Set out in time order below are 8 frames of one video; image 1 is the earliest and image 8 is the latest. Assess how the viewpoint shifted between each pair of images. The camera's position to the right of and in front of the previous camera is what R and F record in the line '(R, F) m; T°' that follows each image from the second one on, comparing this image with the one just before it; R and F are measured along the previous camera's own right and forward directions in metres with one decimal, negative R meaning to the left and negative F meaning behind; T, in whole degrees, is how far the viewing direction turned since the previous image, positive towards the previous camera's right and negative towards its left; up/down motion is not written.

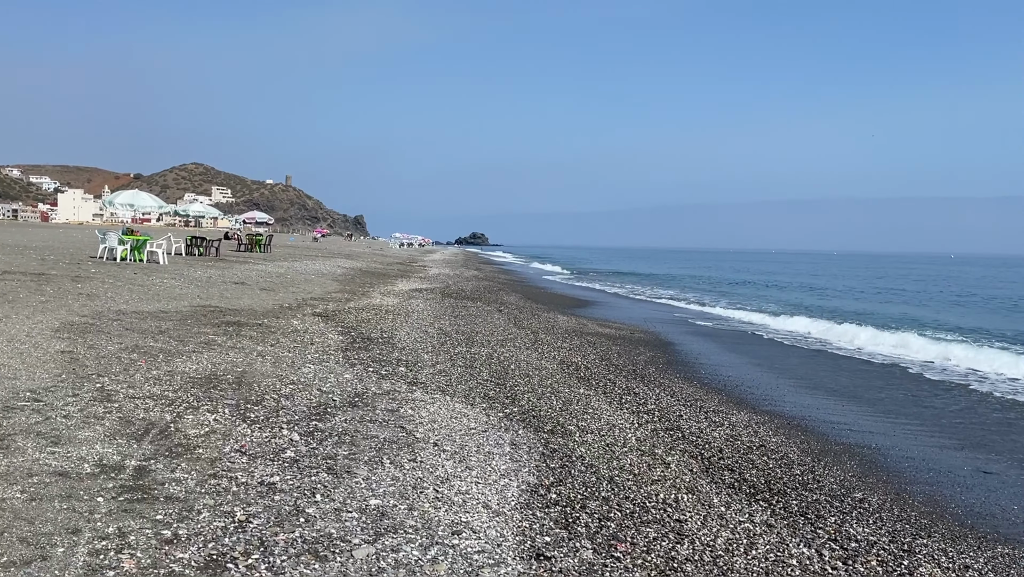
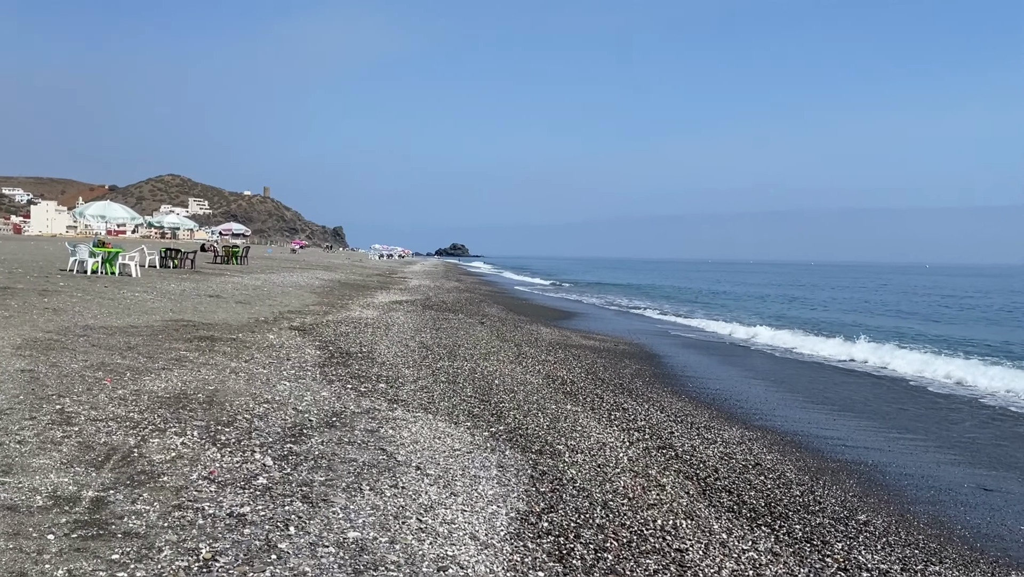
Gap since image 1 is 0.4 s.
(-0.1, +0.3) m; +1°
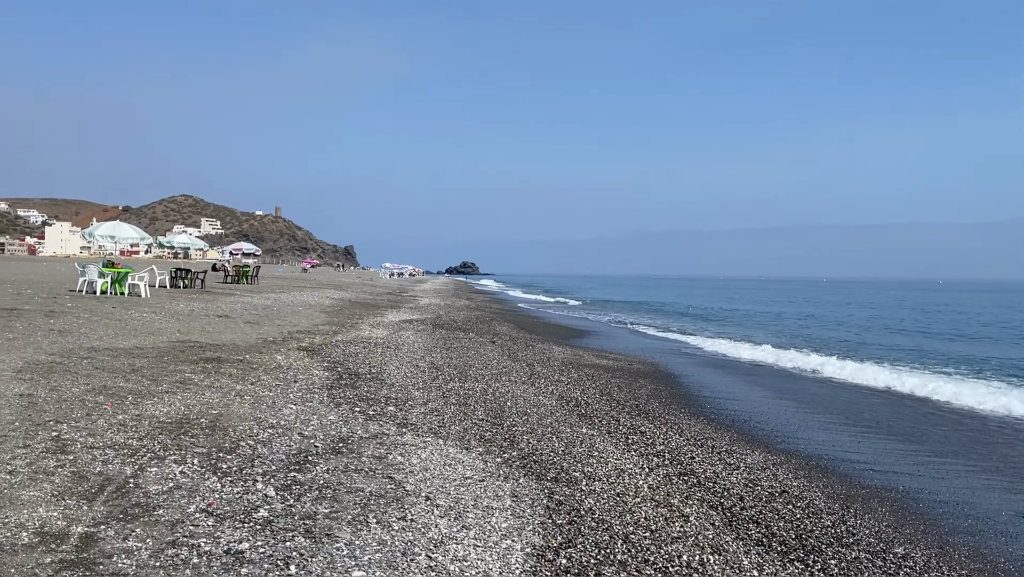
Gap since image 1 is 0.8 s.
(0.0, +0.3) m; -1°
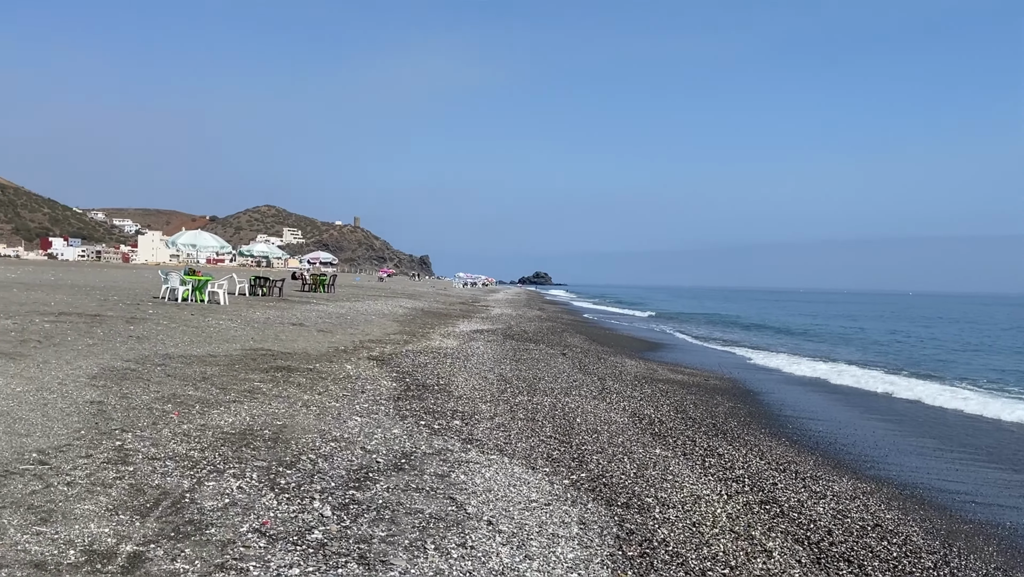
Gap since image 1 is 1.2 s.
(0.0, +0.3) m; -5°
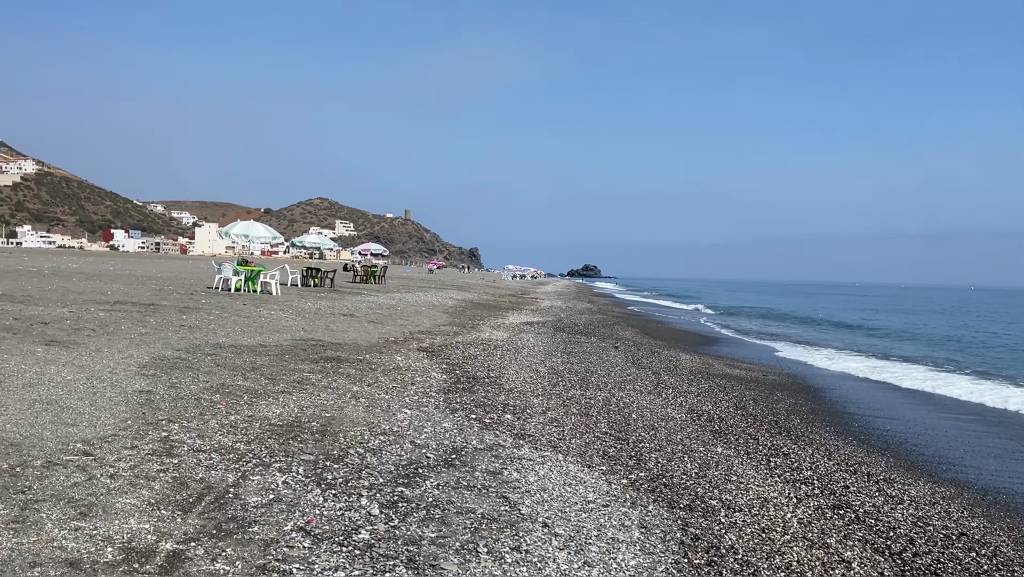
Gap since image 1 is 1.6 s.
(-0.1, +0.3) m; -3°
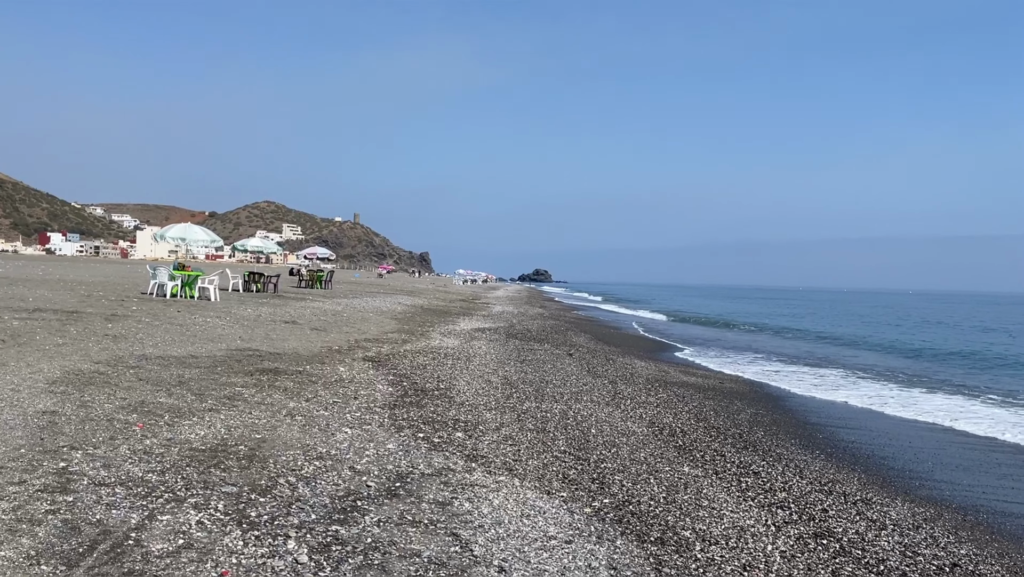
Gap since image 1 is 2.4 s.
(0.0, +0.7) m; +3°
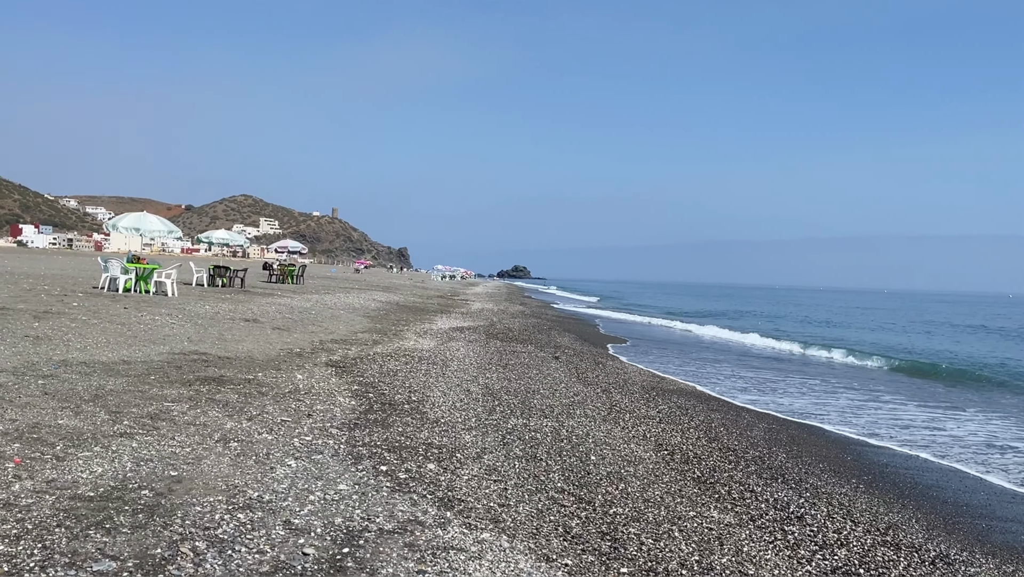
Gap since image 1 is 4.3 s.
(-0.1, +1.6) m; +1°
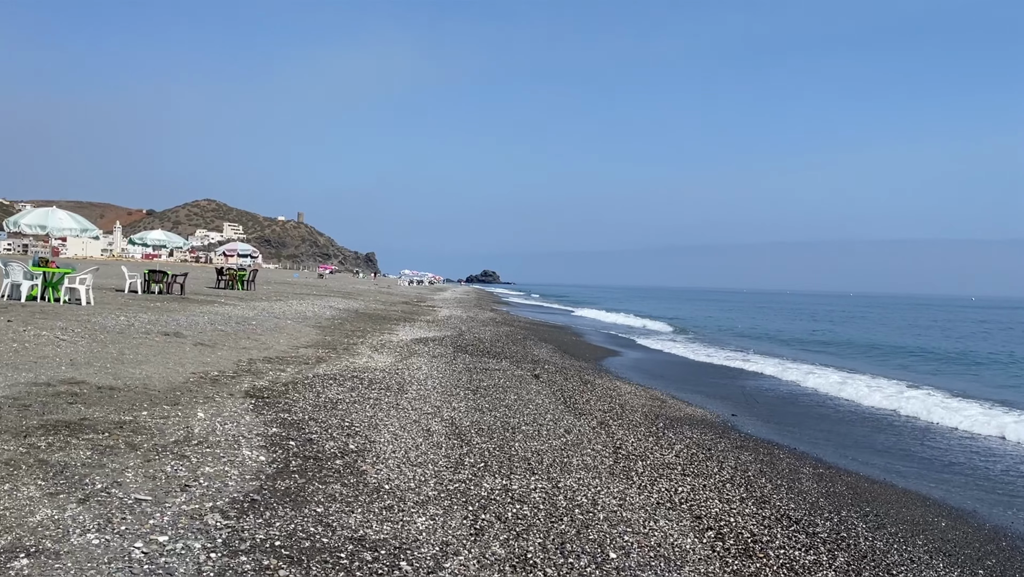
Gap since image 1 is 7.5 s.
(0.0, +2.8) m; +2°
